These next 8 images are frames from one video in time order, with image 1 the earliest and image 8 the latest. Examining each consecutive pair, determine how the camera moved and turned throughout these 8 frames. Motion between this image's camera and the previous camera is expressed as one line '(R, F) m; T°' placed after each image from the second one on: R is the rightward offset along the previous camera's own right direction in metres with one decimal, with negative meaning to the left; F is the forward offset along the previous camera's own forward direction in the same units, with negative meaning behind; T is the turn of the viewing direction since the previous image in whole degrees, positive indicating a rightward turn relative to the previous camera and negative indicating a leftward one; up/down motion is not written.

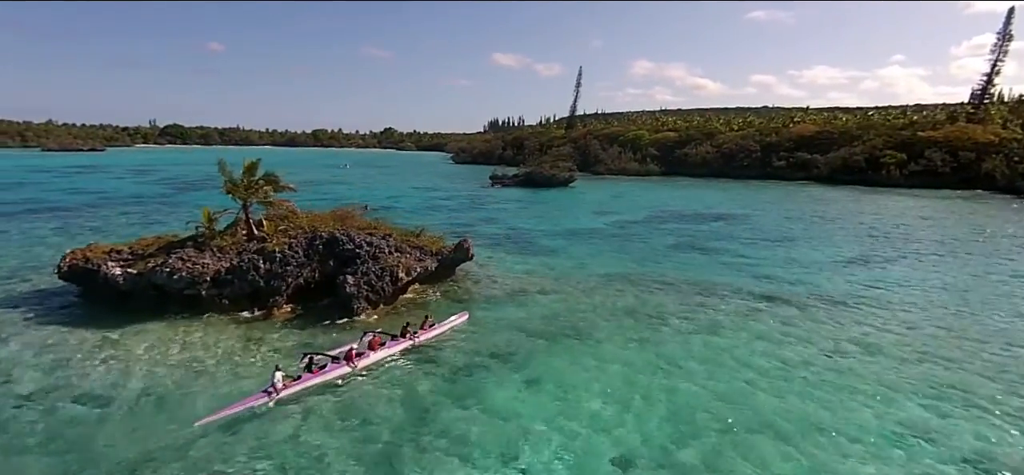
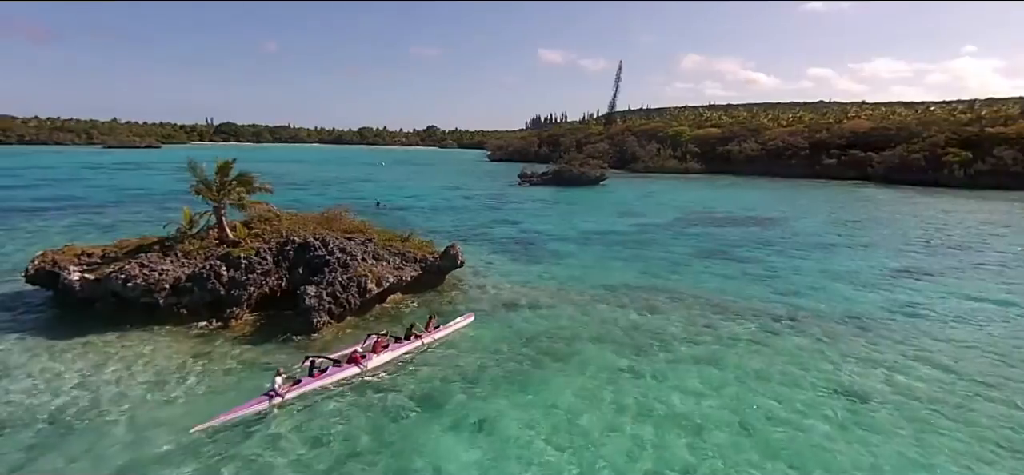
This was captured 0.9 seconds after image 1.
(+2.4, +2.3) m; -4°
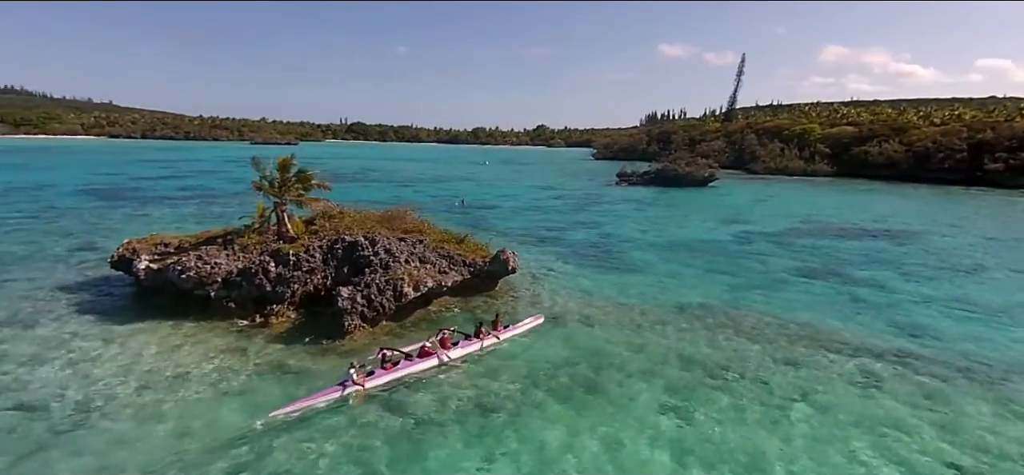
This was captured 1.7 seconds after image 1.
(+2.3, +2.0) m; -11°
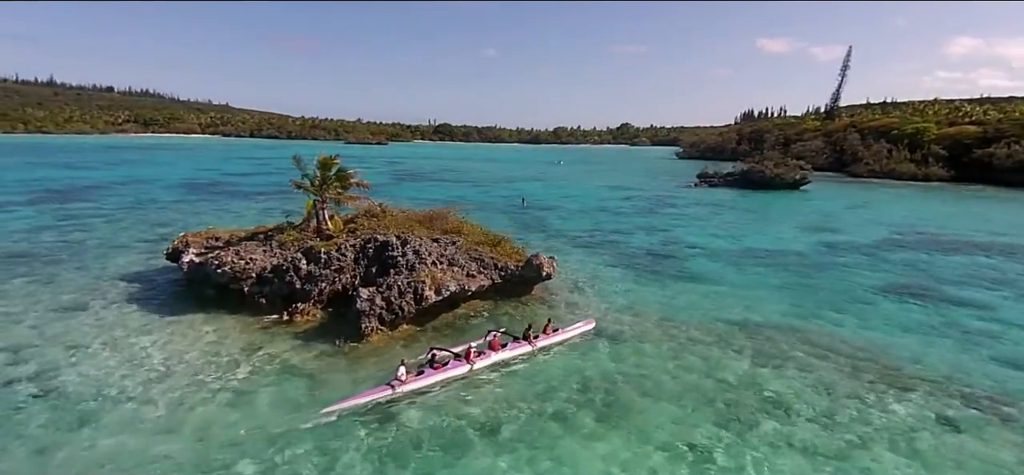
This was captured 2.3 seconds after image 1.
(+2.0, +1.3) m; -8°
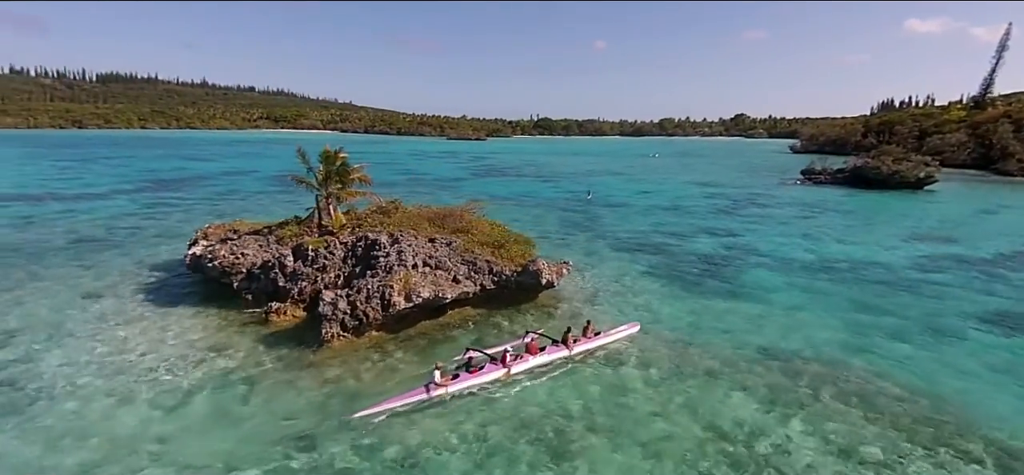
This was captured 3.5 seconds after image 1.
(+4.0, +2.6) m; -11°
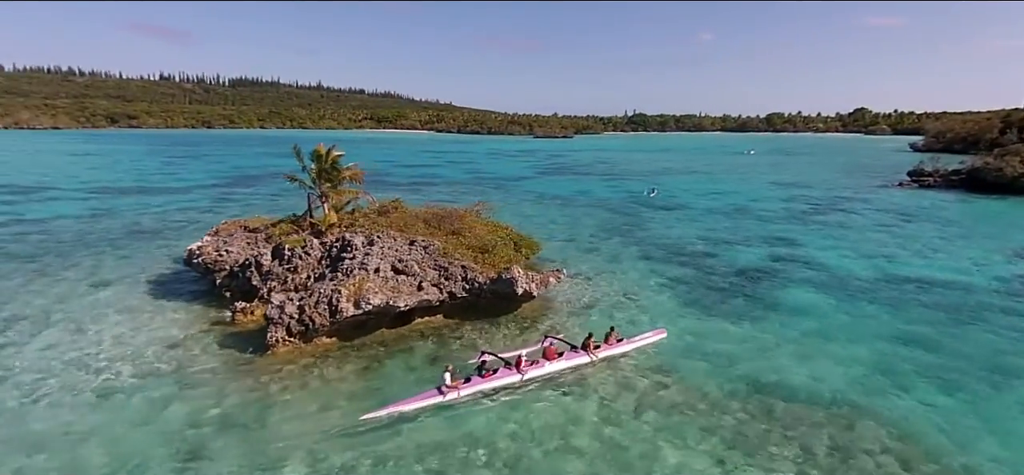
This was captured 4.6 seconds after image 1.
(+4.1, +2.0) m; -10°
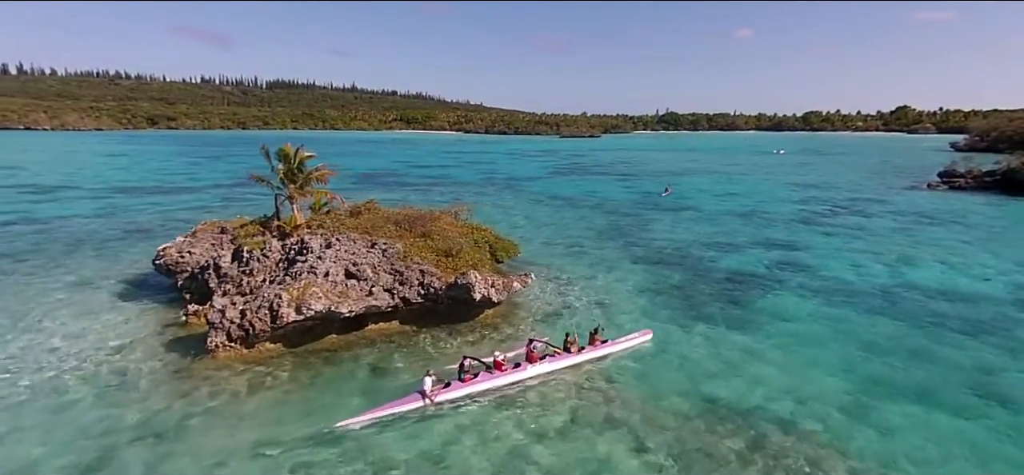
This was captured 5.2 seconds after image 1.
(+2.4, +0.9) m; -3°
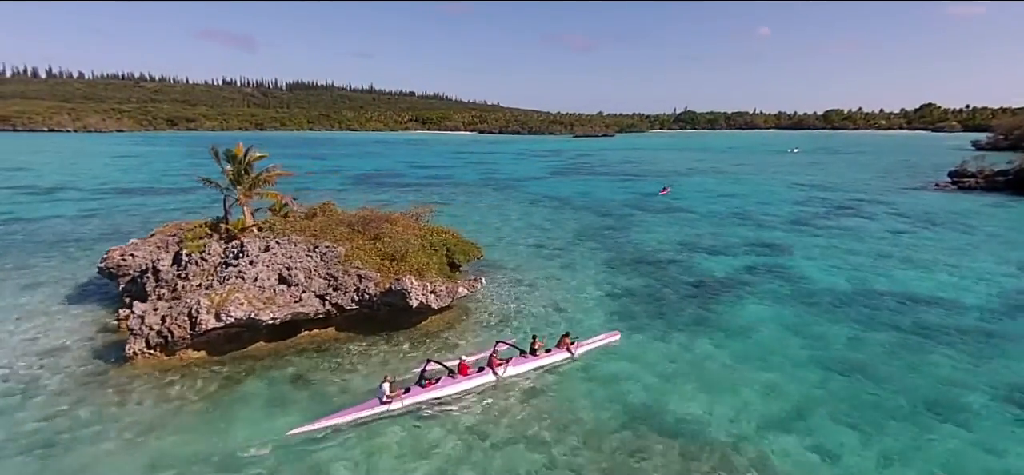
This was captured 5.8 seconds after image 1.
(+2.5, +0.9) m; -2°
